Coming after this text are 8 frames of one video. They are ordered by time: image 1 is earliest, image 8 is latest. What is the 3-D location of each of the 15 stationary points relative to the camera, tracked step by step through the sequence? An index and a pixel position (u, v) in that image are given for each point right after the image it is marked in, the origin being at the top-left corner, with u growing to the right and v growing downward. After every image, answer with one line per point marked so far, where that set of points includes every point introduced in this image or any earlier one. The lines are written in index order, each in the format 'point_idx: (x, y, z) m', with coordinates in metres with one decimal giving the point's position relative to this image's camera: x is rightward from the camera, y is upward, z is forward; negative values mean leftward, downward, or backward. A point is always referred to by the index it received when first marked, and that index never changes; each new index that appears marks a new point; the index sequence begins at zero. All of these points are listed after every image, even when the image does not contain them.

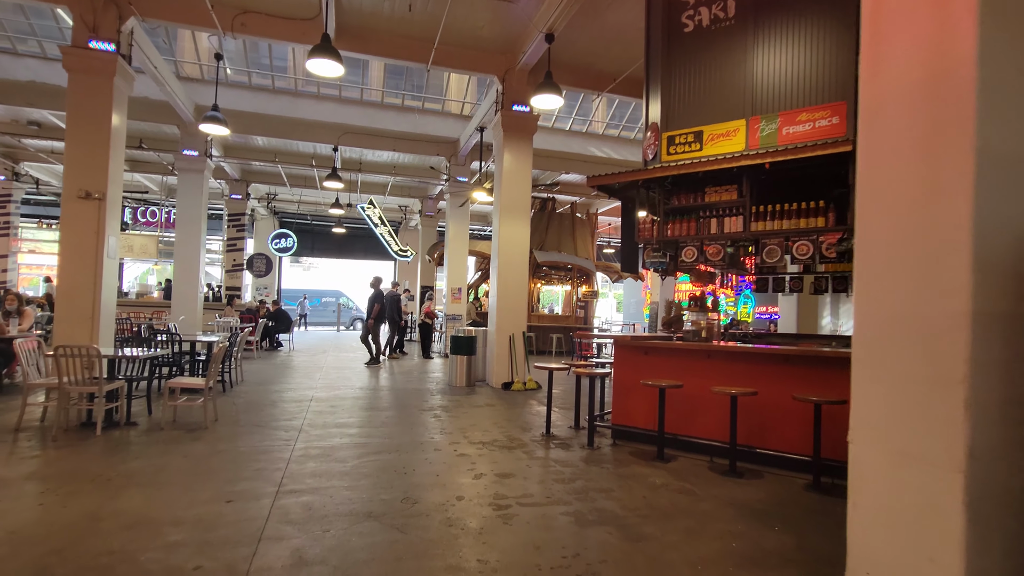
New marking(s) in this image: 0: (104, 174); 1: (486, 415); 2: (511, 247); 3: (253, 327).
0: (-5.1, +1.4, +7.0) m
1: (-0.3, -1.4, +6.3) m
2: (0.0, +0.6, +8.4) m
3: (-5.3, -0.8, +11.5) m
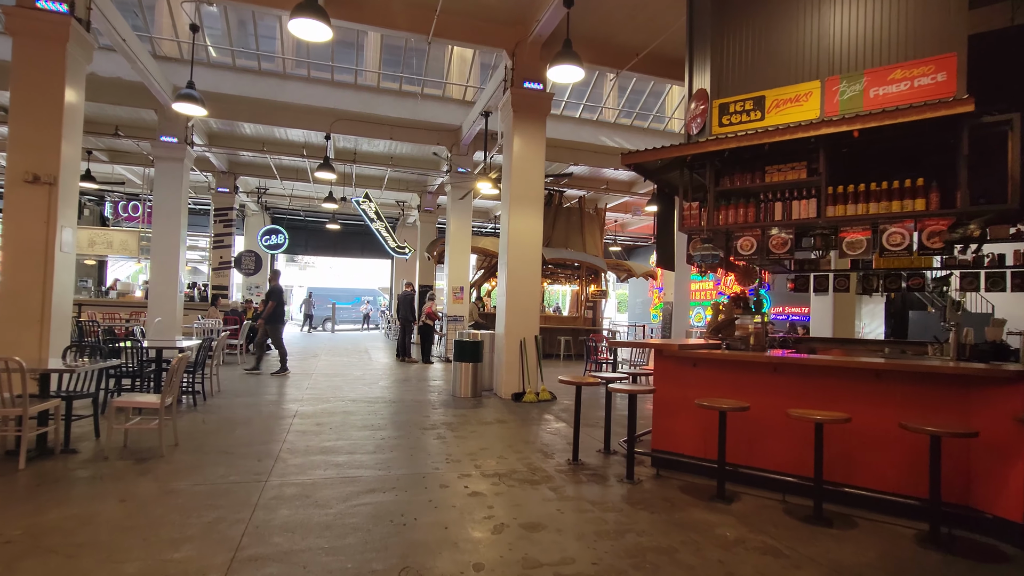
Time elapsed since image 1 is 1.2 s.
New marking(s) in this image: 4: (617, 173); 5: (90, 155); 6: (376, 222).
0: (-5.0, +1.4, +6.1) m
1: (-0.1, -1.4, +5.4) m
2: (+0.1, +0.6, +7.5) m
3: (-5.2, -0.8, +10.6) m
4: (+2.6, +2.9, +14.4) m
5: (-10.2, +3.2, +13.7) m
6: (-3.5, +1.7, +14.5) m
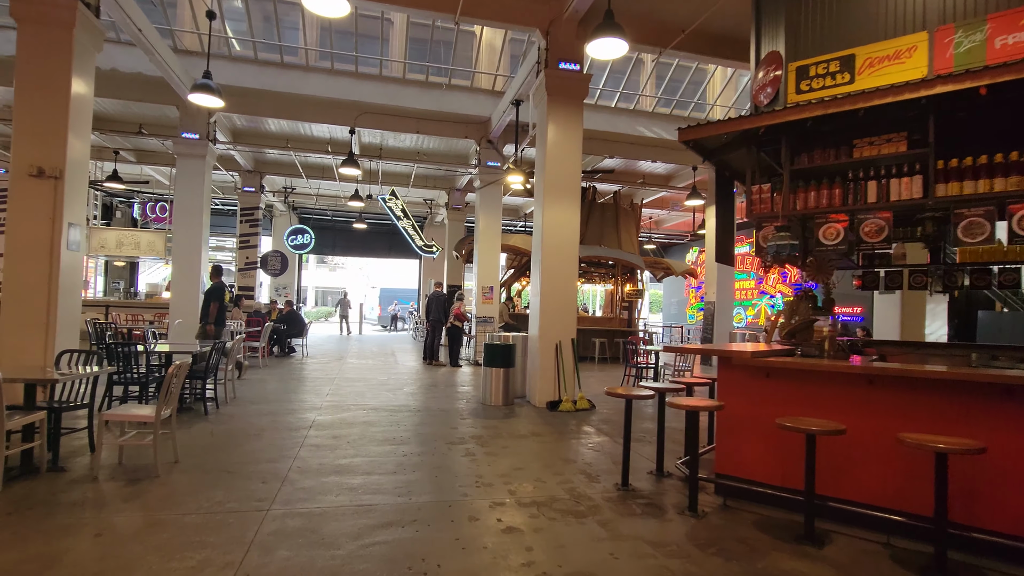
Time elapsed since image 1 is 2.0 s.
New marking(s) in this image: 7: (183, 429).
0: (-4.6, +1.4, +5.8) m
1: (+0.2, -1.4, +4.8) m
2: (+0.5, +0.6, +6.9) m
3: (-4.6, -0.8, +10.2) m
4: (+3.4, +3.0, +13.7) m
5: (-9.5, +3.2, +13.6) m
6: (-2.7, +1.7, +14.1) m
7: (-3.0, -1.3, +5.1) m
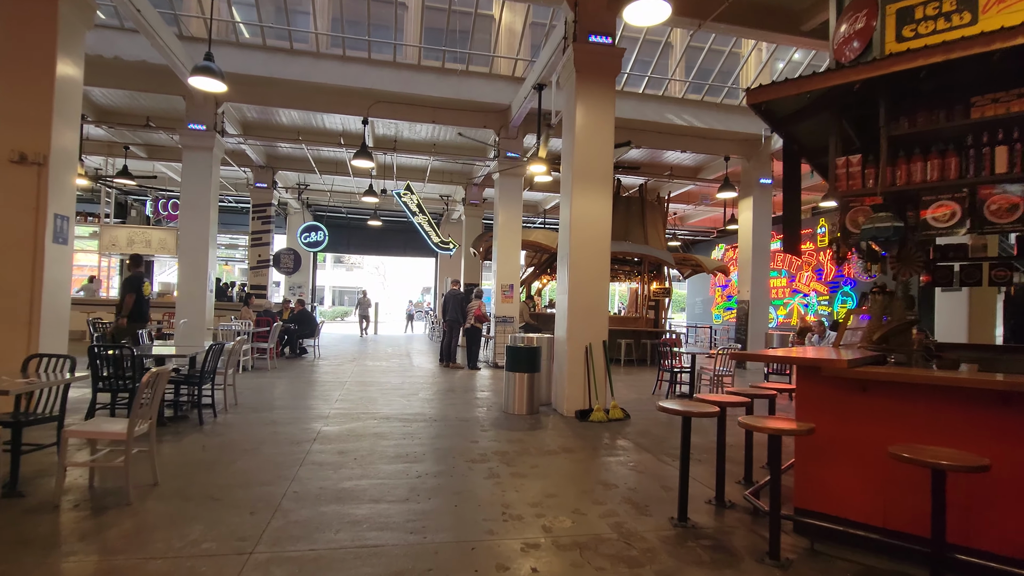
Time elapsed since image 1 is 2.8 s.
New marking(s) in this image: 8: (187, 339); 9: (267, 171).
0: (-4.4, +1.4, +5.3) m
1: (+0.4, -1.4, +4.2) m
2: (+0.8, +0.7, +6.3) m
3: (-4.2, -0.7, +9.7) m
4: (+3.9, +3.0, +13.0) m
5: (-9.0, +3.2, +13.3) m
6: (-2.3, +1.8, +13.5) m
7: (-2.7, -1.2, +4.5) m
8: (-5.7, -0.9, +9.7) m
9: (-6.3, +3.0, +14.5) m
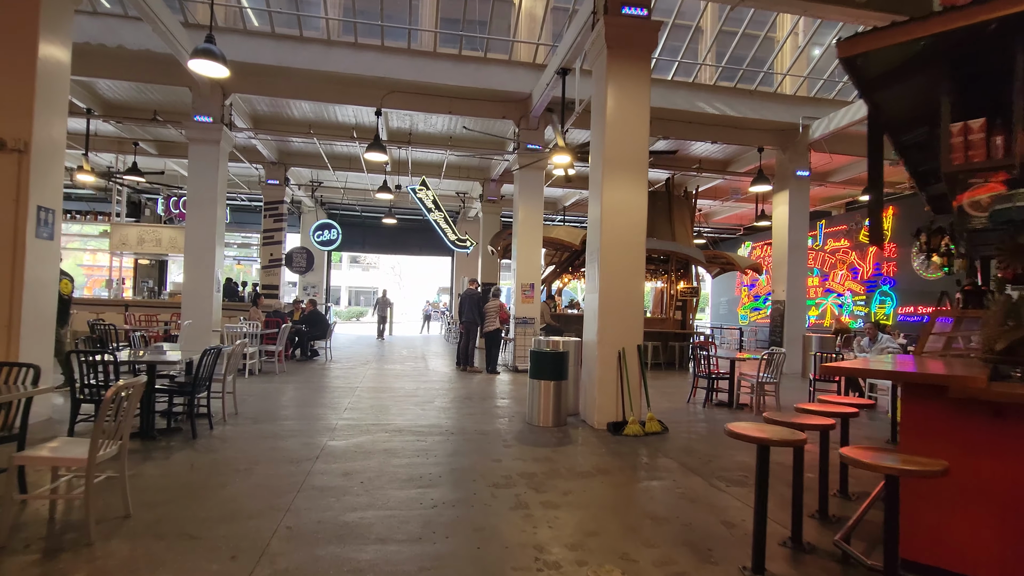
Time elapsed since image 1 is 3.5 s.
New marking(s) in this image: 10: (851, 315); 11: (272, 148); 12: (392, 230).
0: (-4.1, +1.5, +4.8) m
1: (+0.6, -1.3, +3.6) m
2: (+1.1, +0.7, +5.7) m
3: (-3.9, -0.7, +9.3) m
4: (+4.3, +3.0, +12.3) m
5: (-8.6, +3.2, +12.9) m
6: (-1.8, +1.8, +13.0) m
7: (-2.5, -1.2, +4.0) m
8: (-5.3, -0.9, +9.2) m
9: (-5.8, +3.0, +14.0) m
10: (+9.0, -0.7, +15.0) m
11: (-5.8, +3.4, +13.5) m
12: (-4.2, +2.0, +19.9) m
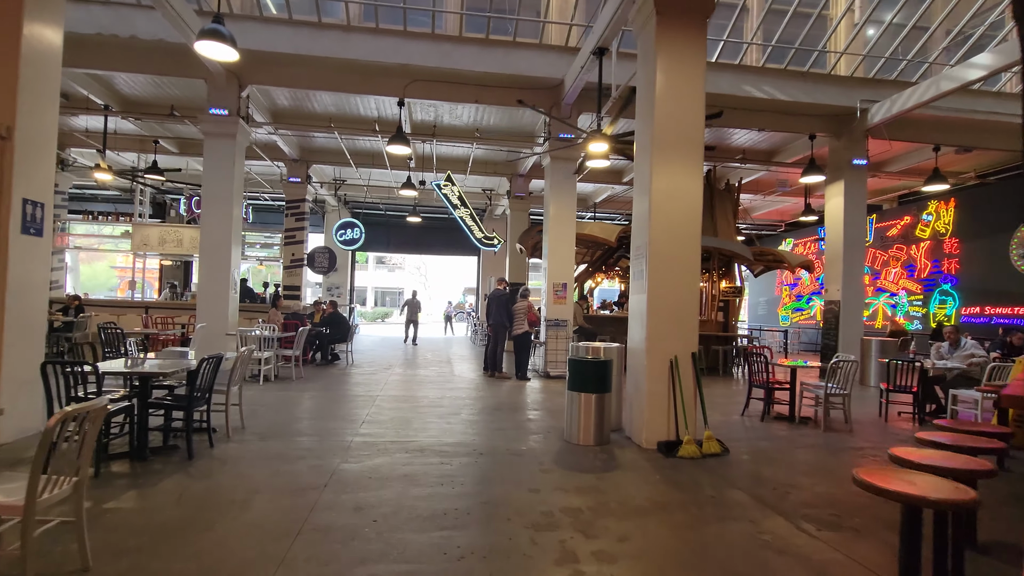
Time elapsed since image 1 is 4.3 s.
0: (-3.9, +1.4, +4.4) m
1: (+0.8, -1.3, +2.9) m
2: (+1.4, +0.7, +5.0) m
3: (-3.4, -0.7, +8.8) m
4: (+4.9, +3.0, +11.4) m
5: (-8.0, +3.2, +12.6) m
6: (-1.2, +1.8, +12.4) m
7: (-2.3, -1.2, +3.5) m
8: (-4.8, -0.9, +8.8) m
9: (-5.1, +3.0, +13.6) m
10: (+9.7, -0.7, +13.9) m
11: (-5.1, +3.3, +13.1) m
12: (-3.2, +2.0, +19.4) m
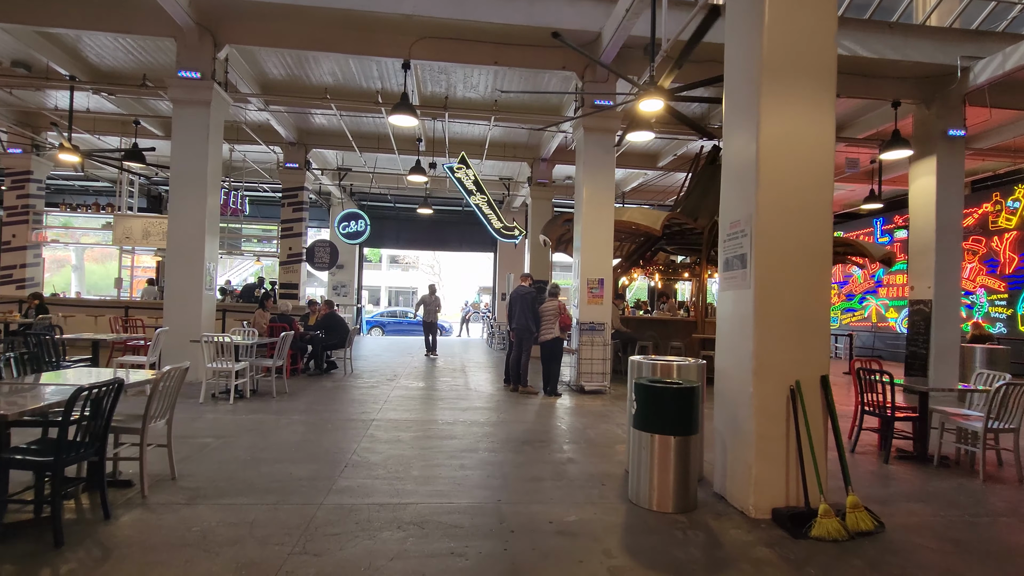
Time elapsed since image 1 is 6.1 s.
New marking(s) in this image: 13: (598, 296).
0: (-3.6, +1.5, +2.9) m
1: (+1.0, -1.3, +1.4) m
2: (+1.6, +0.7, +3.4) m
3: (-3.0, -0.7, +7.3) m
4: (+5.3, +3.1, +9.8) m
5: (-7.5, +3.2, +11.3) m
6: (-0.7, +1.8, +10.9) m
7: (-2.1, -1.2, +2.0) m
8: (-4.5, -0.9, +7.4) m
9: (-4.6, +3.0, +12.2) m
10: (+10.2, -0.7, +12.1) m
11: (-4.6, +3.4, +11.7) m
12: (-2.6, +2.0, +17.9) m
13: (+1.2, -0.1, +8.3) m
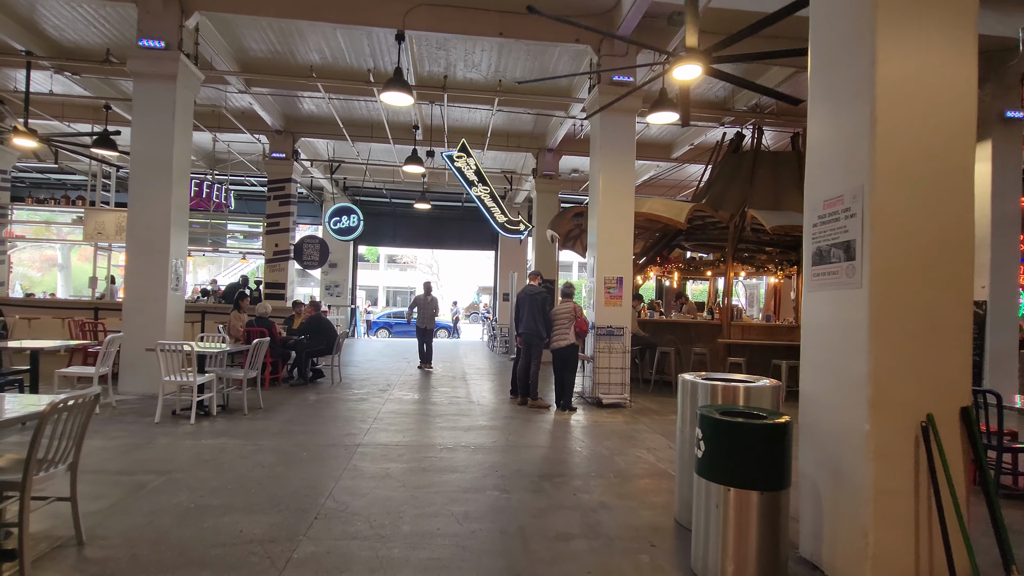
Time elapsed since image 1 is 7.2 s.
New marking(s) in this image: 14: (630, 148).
0: (-3.5, +1.5, +2.0) m
1: (+1.1, -1.3, +0.5) m
2: (+1.7, +0.7, +2.5) m
3: (-2.9, -0.7, +6.4) m
4: (+5.4, +3.1, +8.9) m
5: (-7.4, +3.3, +10.4) m
6: (-0.6, +1.8, +10.0) m
7: (-2.0, -1.2, +1.1) m
8: (-4.4, -0.9, +6.5) m
9: (-4.5, +3.0, +11.3) m
10: (+10.3, -0.7, +11.2) m
11: (-4.5, +3.4, +10.8) m
12: (-2.6, +2.0, +17.0) m
13: (+1.3, -0.1, +7.4) m
14: (+1.6, +1.9, +7.7) m
